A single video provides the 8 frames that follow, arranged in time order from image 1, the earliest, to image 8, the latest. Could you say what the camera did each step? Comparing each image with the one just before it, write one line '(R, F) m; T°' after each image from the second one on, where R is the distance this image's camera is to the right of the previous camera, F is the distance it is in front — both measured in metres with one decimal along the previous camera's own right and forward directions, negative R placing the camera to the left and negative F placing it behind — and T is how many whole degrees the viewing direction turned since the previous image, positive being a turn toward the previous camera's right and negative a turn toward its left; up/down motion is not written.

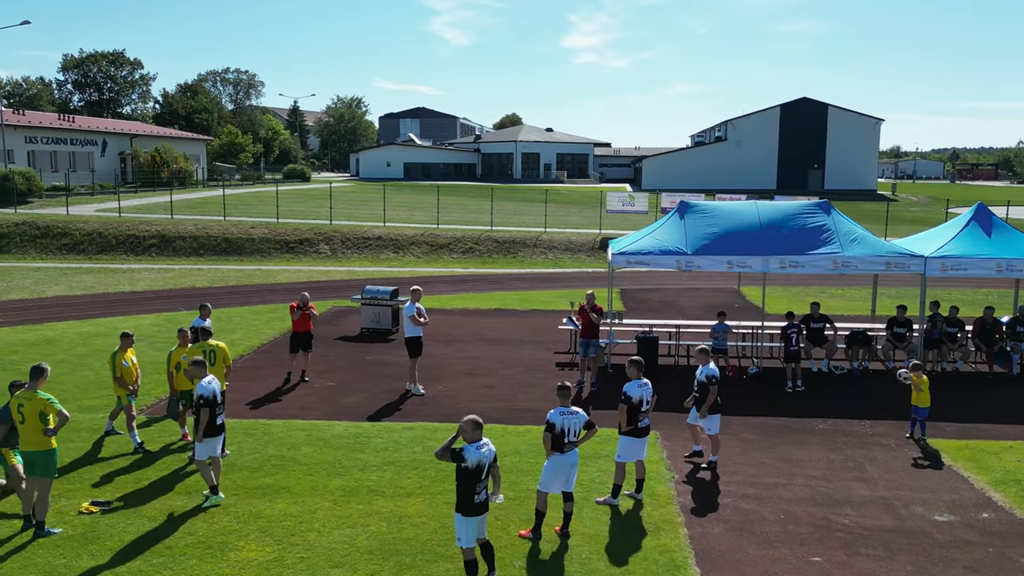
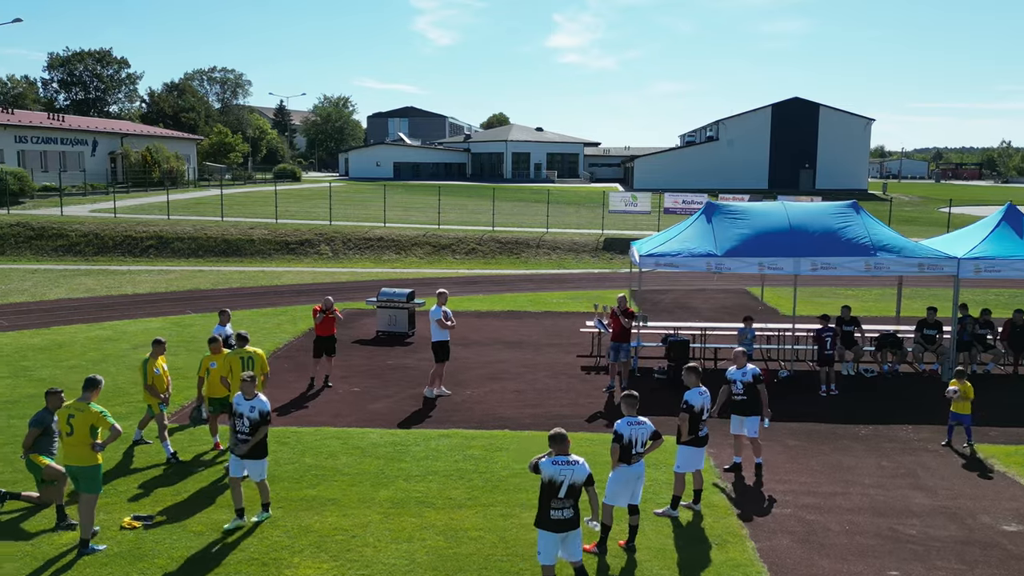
(-0.7, +0.3) m; +1°
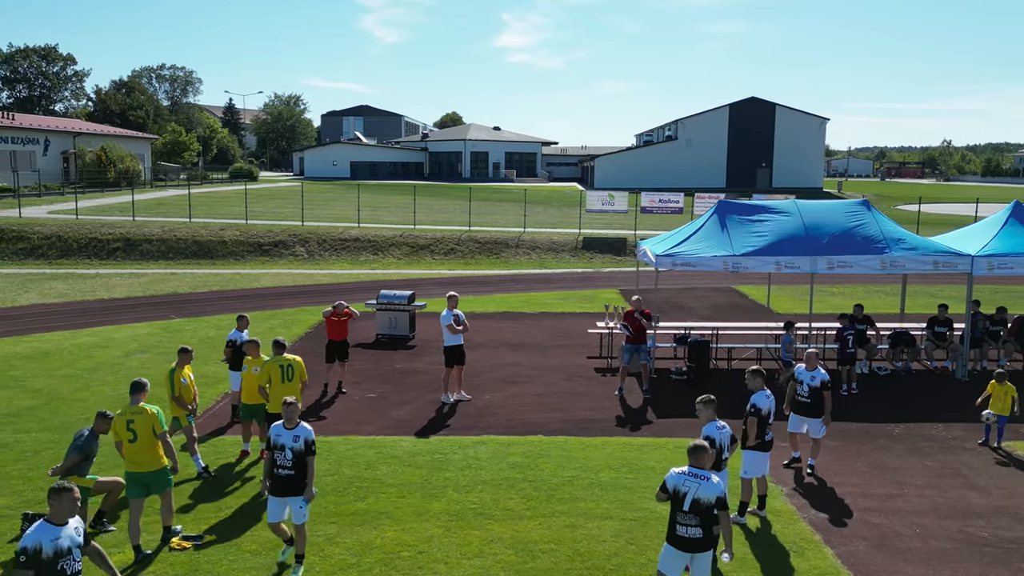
(-1.0, +0.3) m; +3°
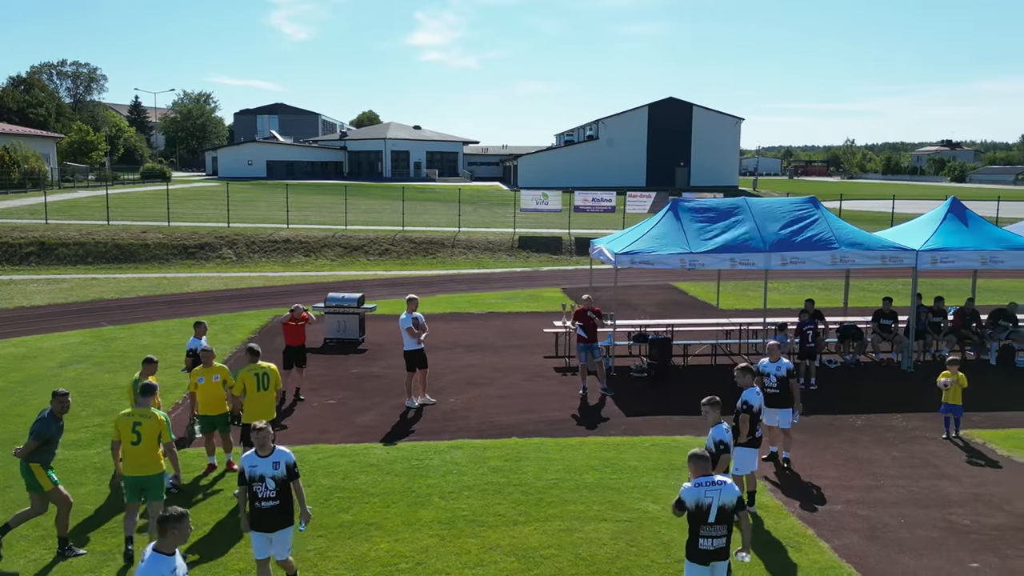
(-0.7, +0.2) m; +5°
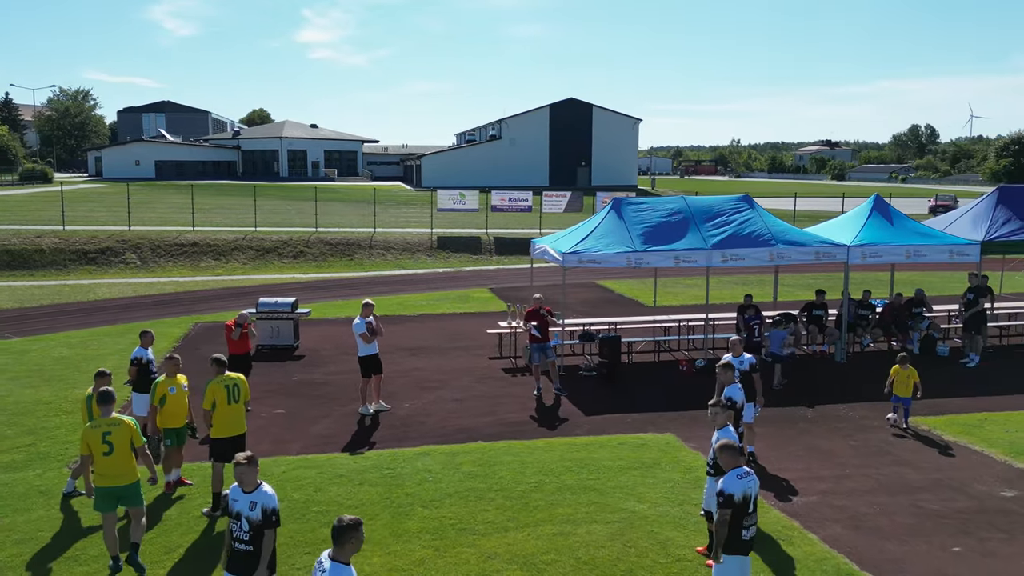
(-0.8, +0.2) m; +7°
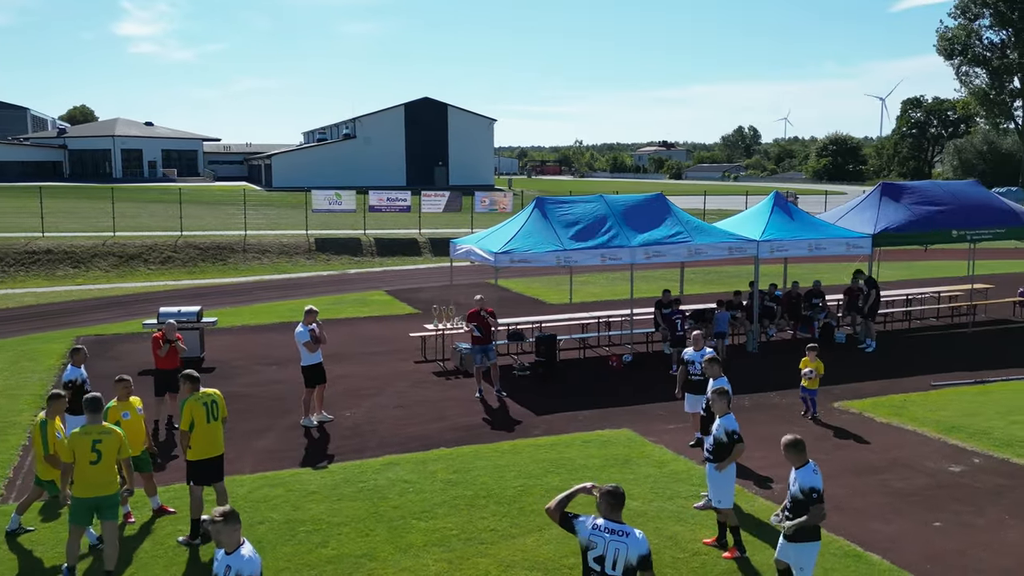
(-1.4, +0.3) m; +10°
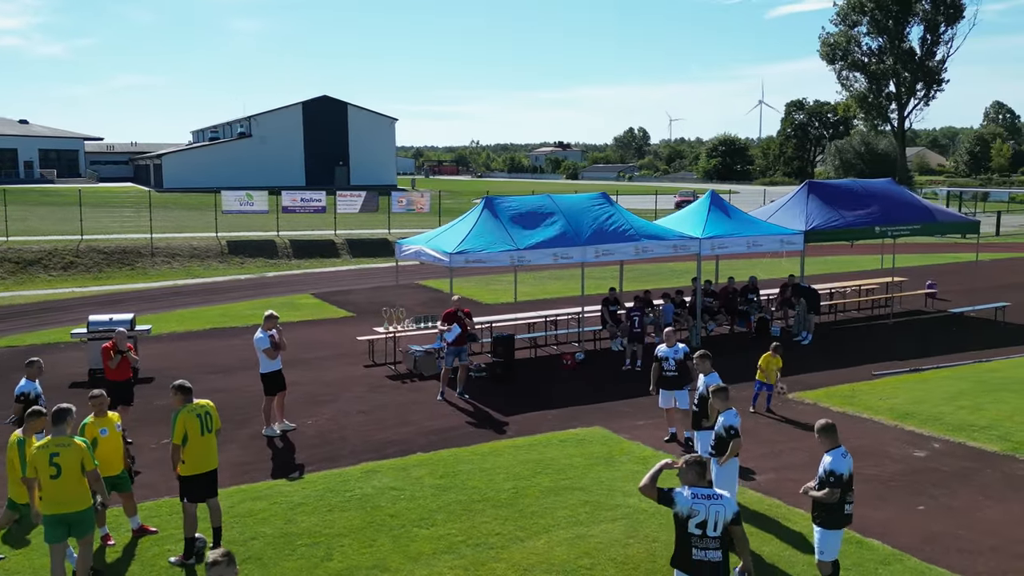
(-0.9, +0.2) m; +7°
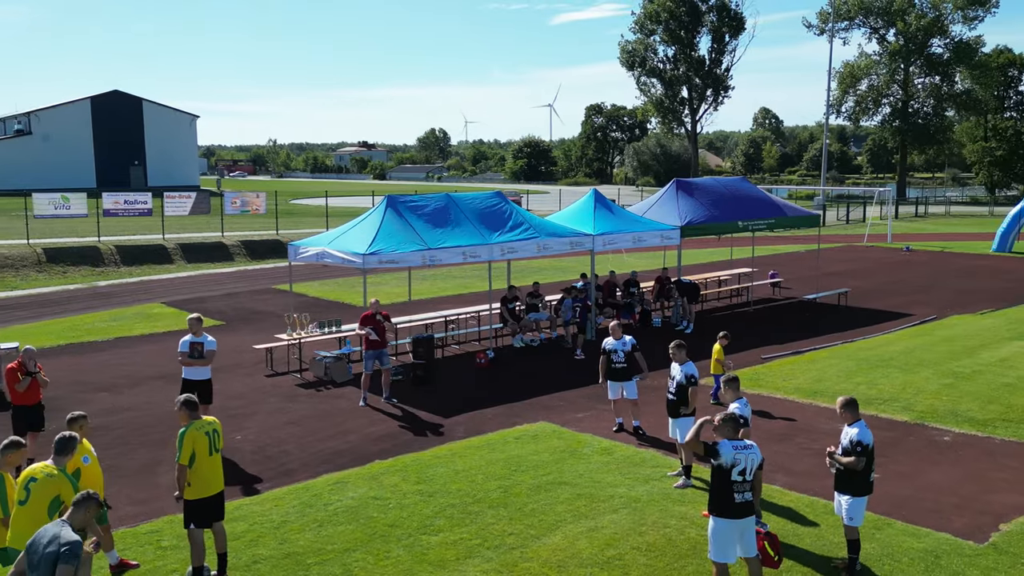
(-1.8, +0.3) m; +13°
